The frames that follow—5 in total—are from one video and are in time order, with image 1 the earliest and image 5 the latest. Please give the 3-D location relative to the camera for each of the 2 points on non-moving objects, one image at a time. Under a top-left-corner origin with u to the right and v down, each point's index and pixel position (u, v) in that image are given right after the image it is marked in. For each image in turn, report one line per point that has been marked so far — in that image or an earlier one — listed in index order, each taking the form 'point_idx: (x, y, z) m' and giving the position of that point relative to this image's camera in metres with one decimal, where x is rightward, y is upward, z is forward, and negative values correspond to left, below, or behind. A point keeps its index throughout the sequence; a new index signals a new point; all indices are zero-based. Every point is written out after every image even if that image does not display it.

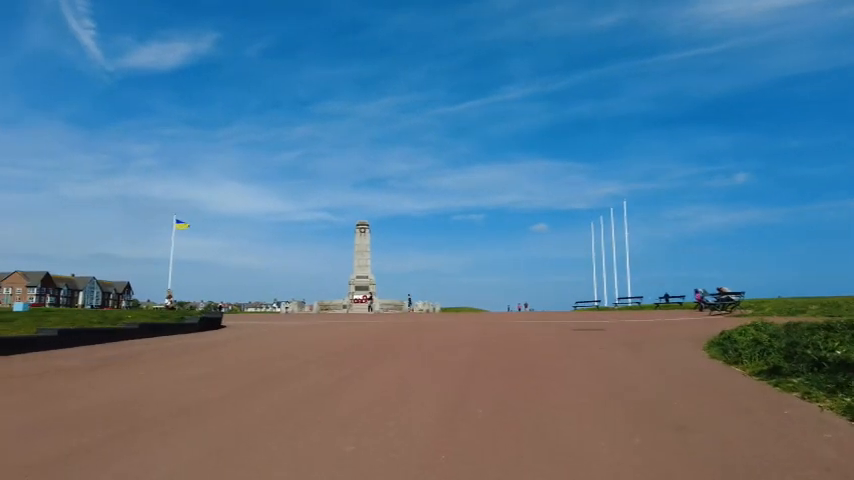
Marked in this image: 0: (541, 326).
0: (+2.5, -2.2, +14.9) m
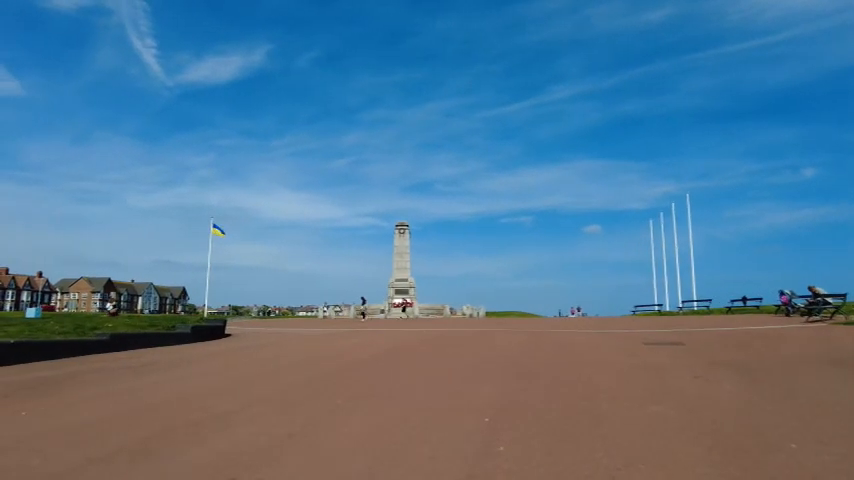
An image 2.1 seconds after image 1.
0: (+3.3, -2.1, +13.0) m
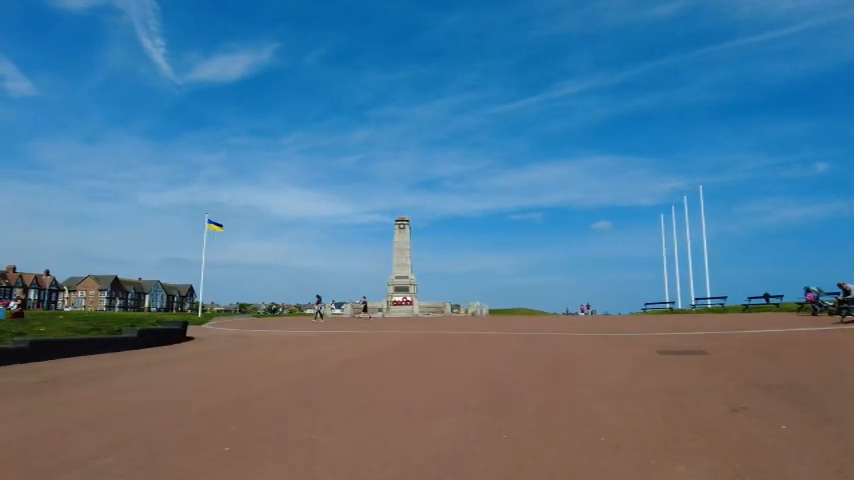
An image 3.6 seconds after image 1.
0: (+3.1, -1.9, +11.9) m
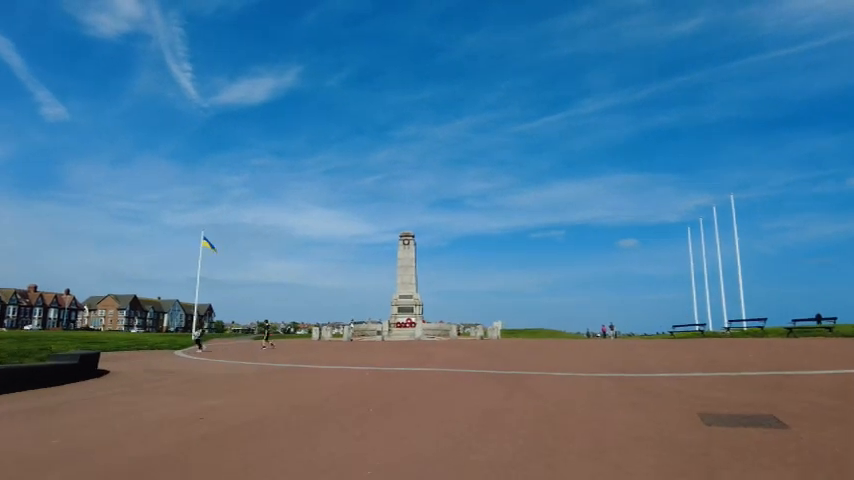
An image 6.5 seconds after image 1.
0: (+2.9, -2.1, +9.8) m
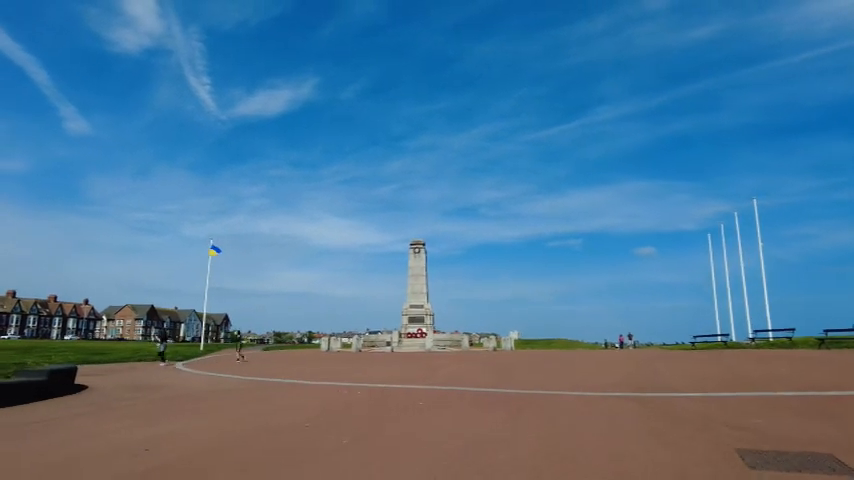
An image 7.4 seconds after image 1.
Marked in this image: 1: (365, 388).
0: (+2.9, -2.2, +9.0) m
1: (-1.1, -2.6, +11.7) m
